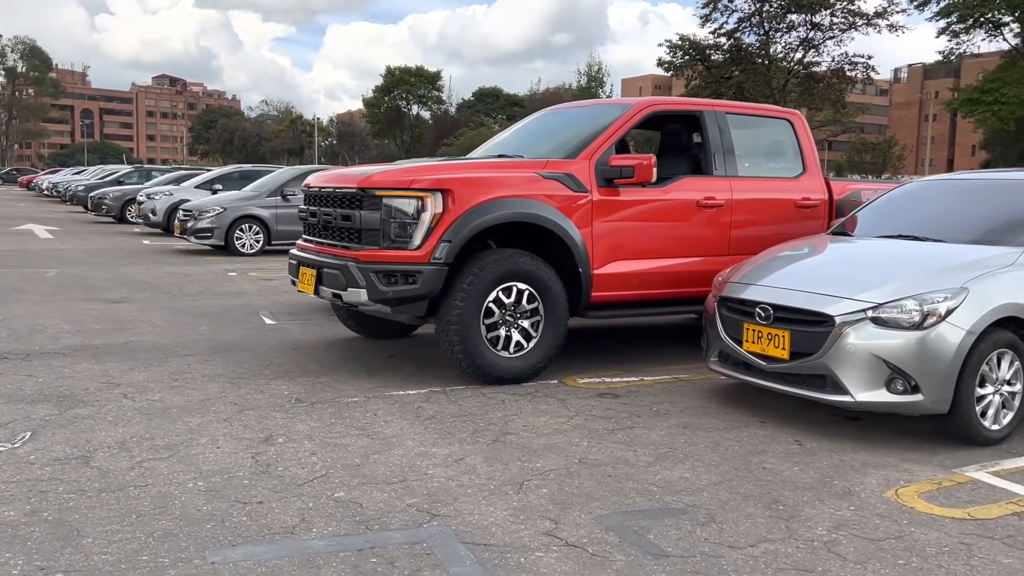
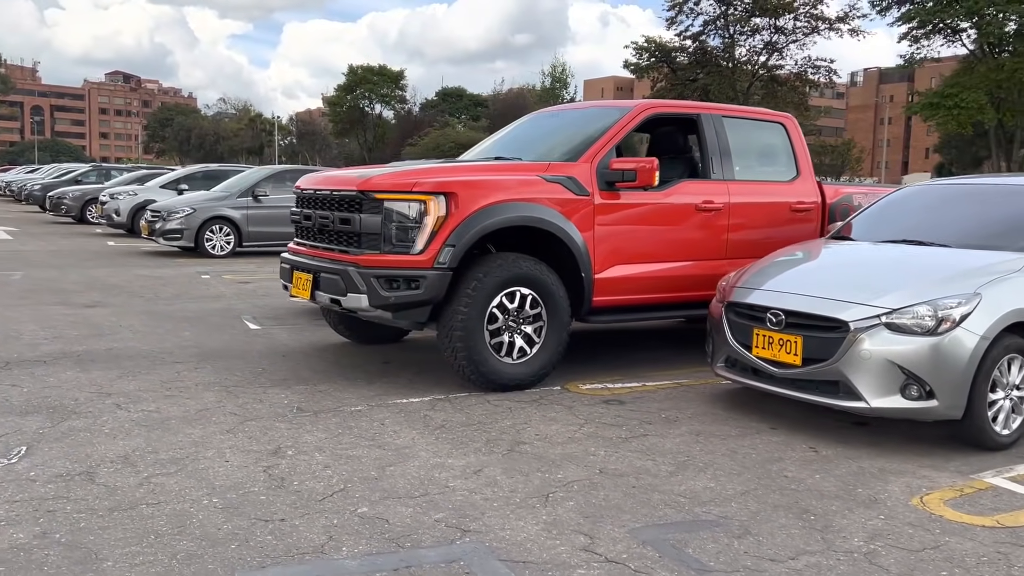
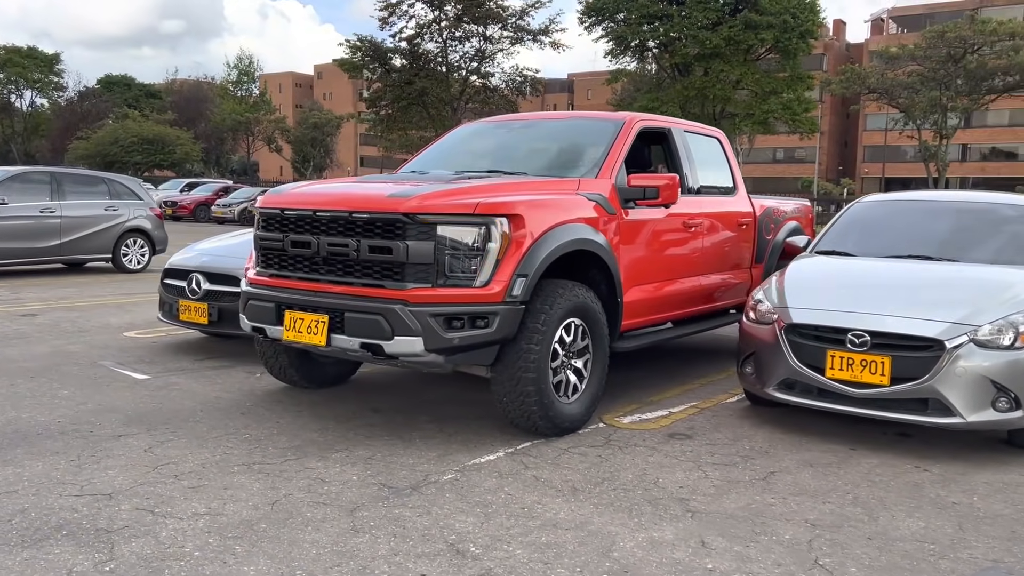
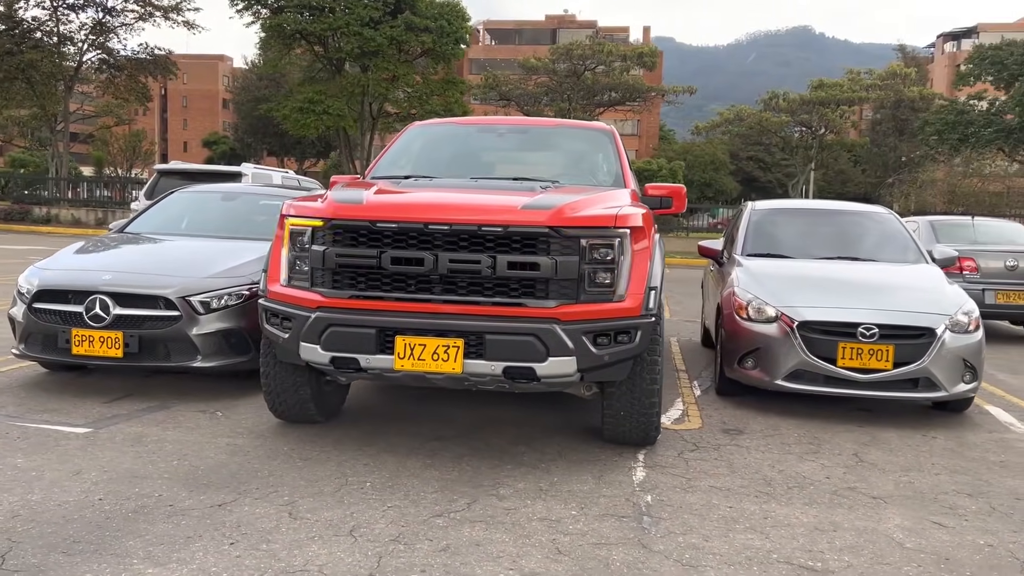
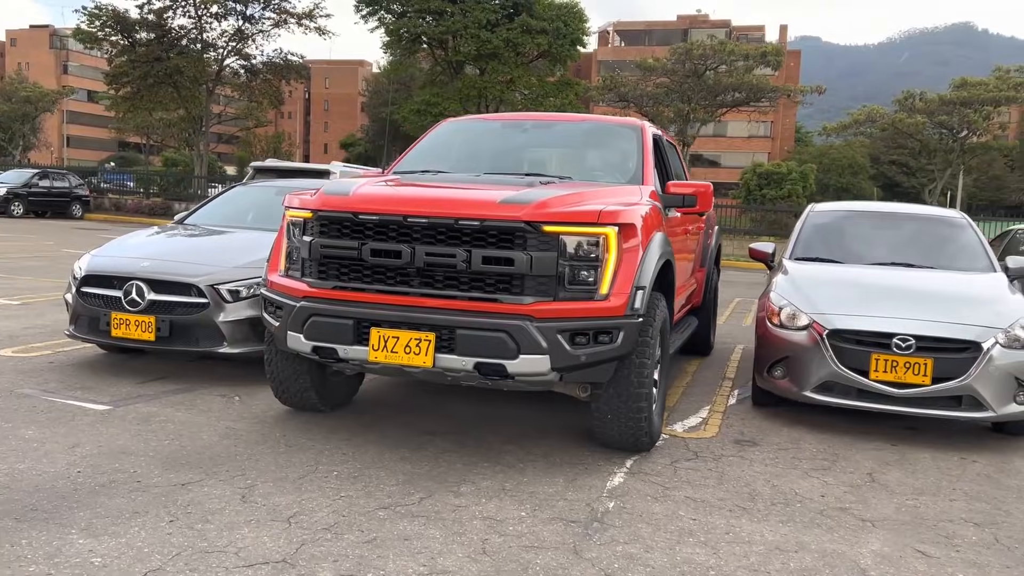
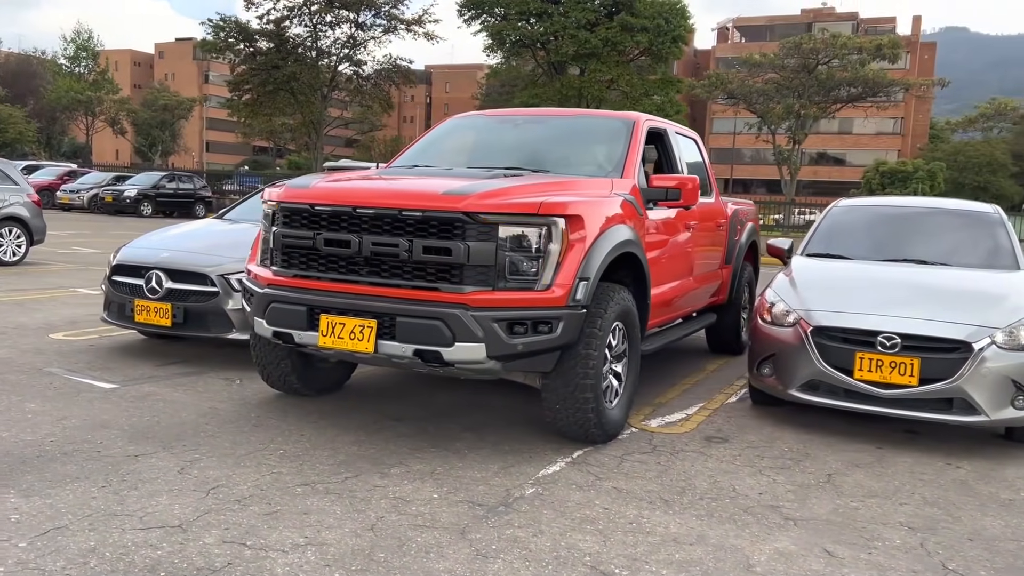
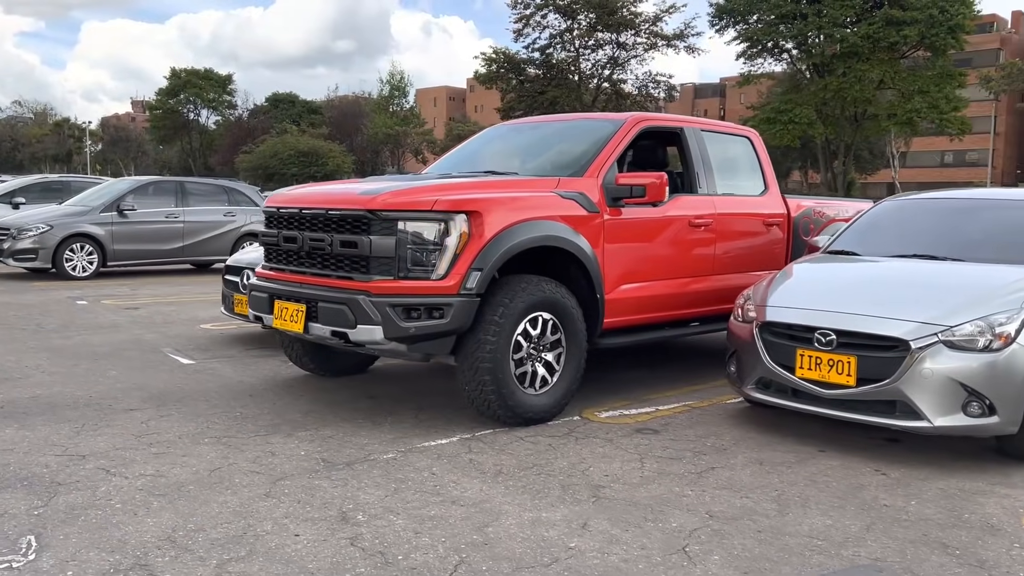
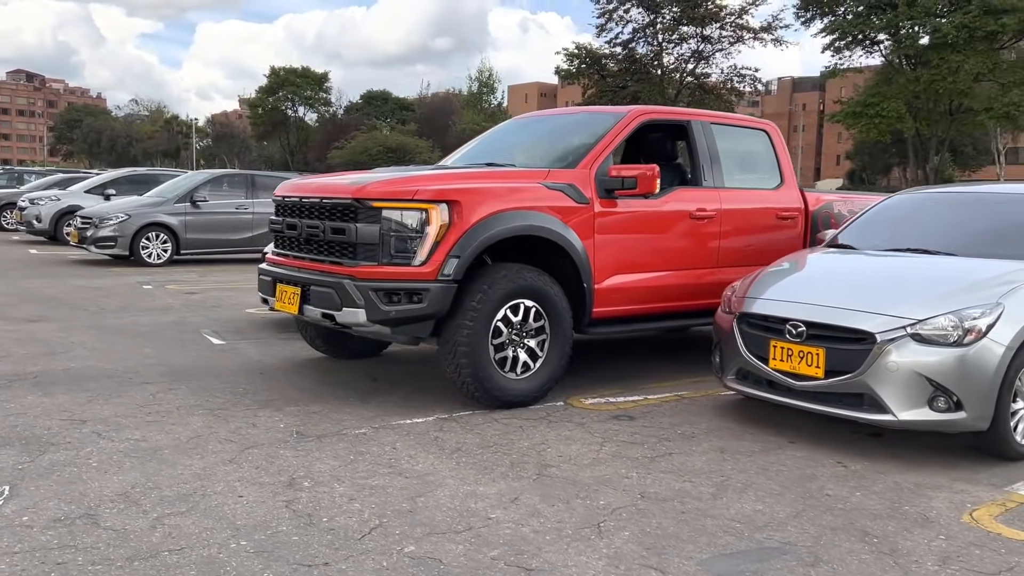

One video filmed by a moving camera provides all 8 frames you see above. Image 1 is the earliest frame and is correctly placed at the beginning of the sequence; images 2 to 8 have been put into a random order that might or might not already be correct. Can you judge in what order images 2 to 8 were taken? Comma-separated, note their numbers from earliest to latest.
2, 8, 7, 3, 6, 5, 4
